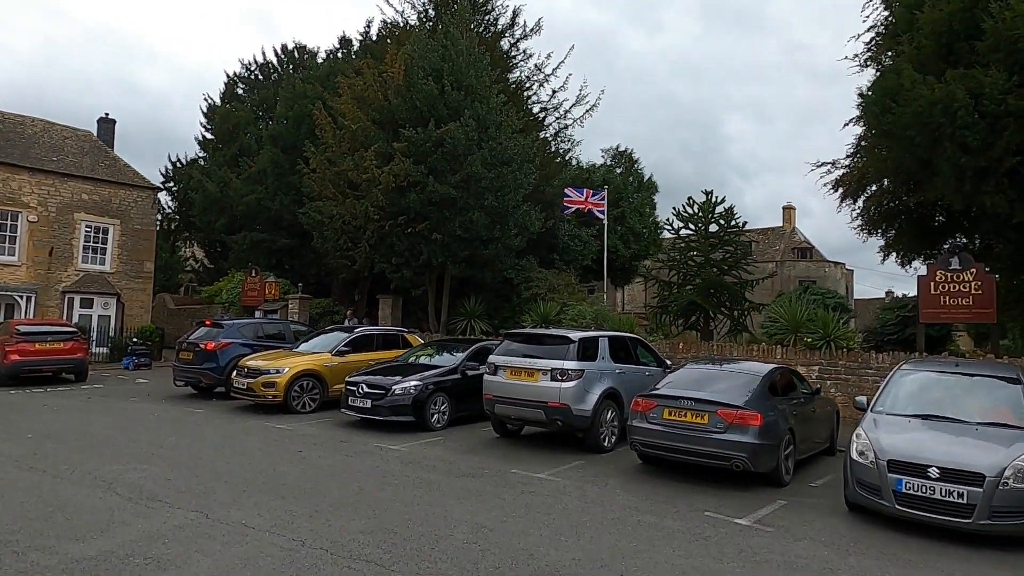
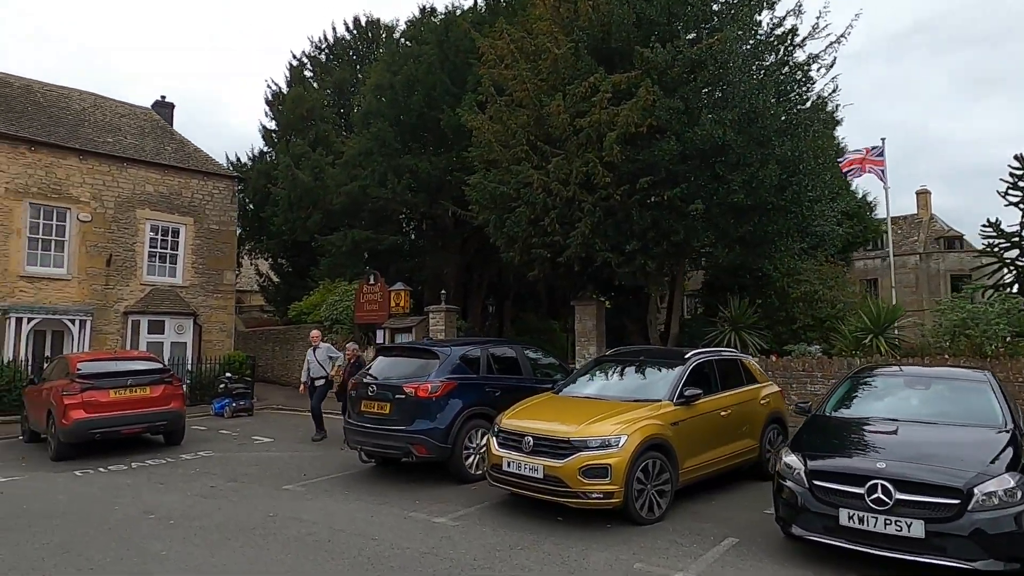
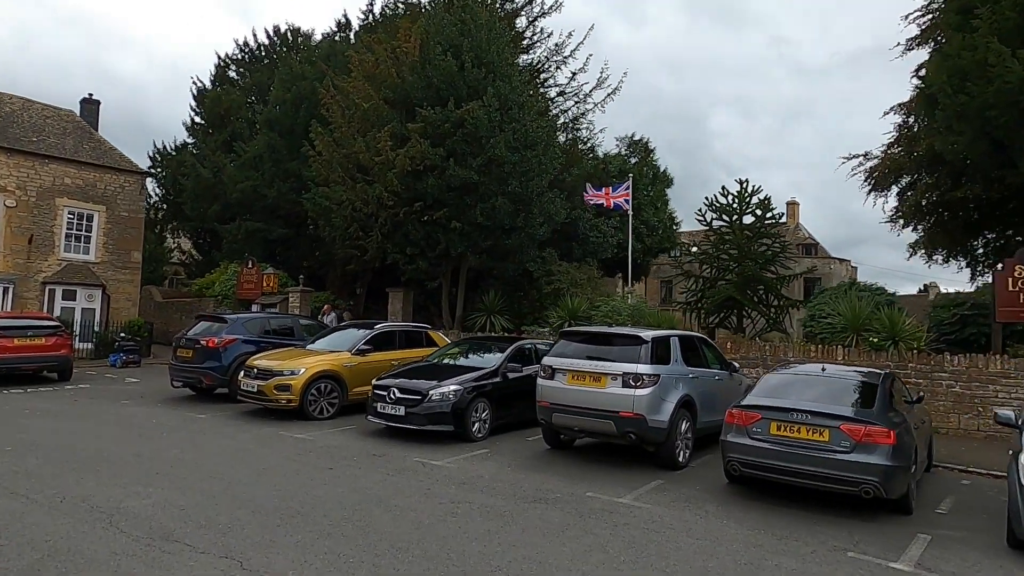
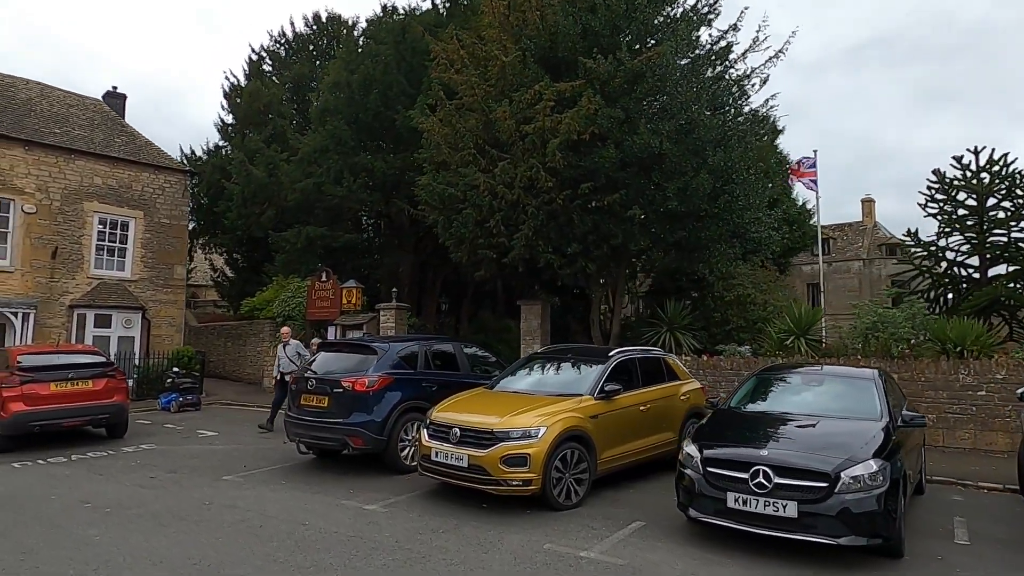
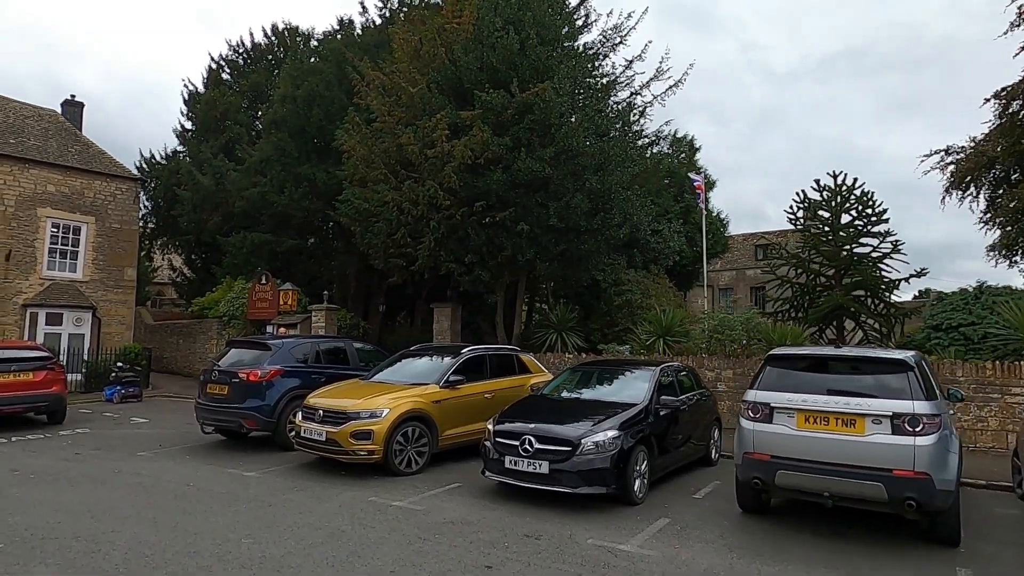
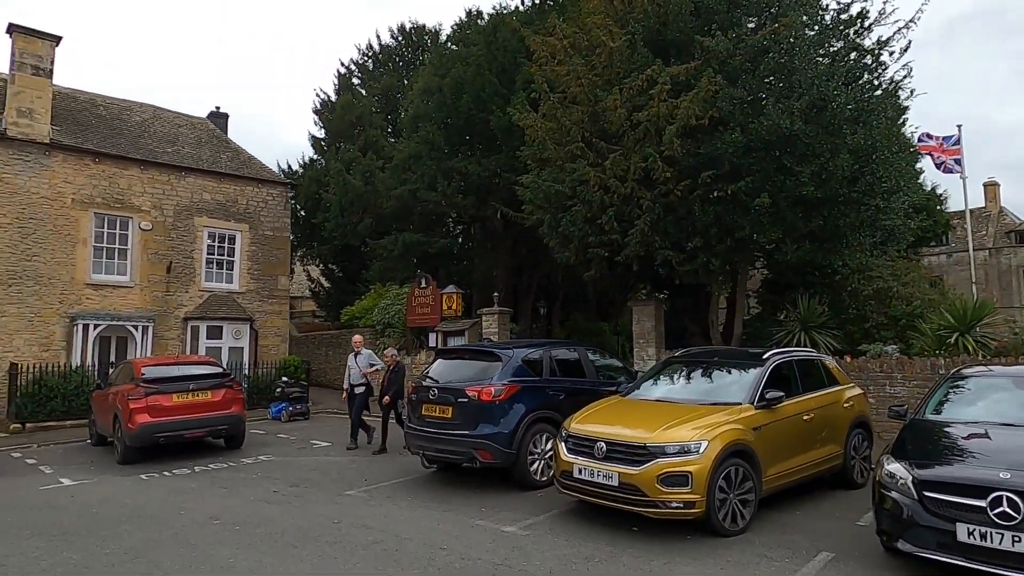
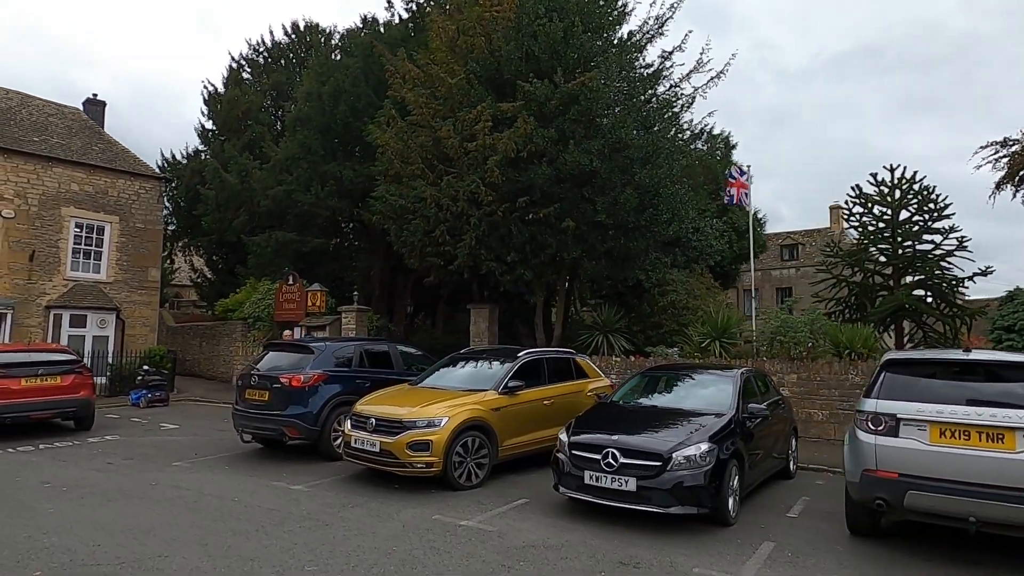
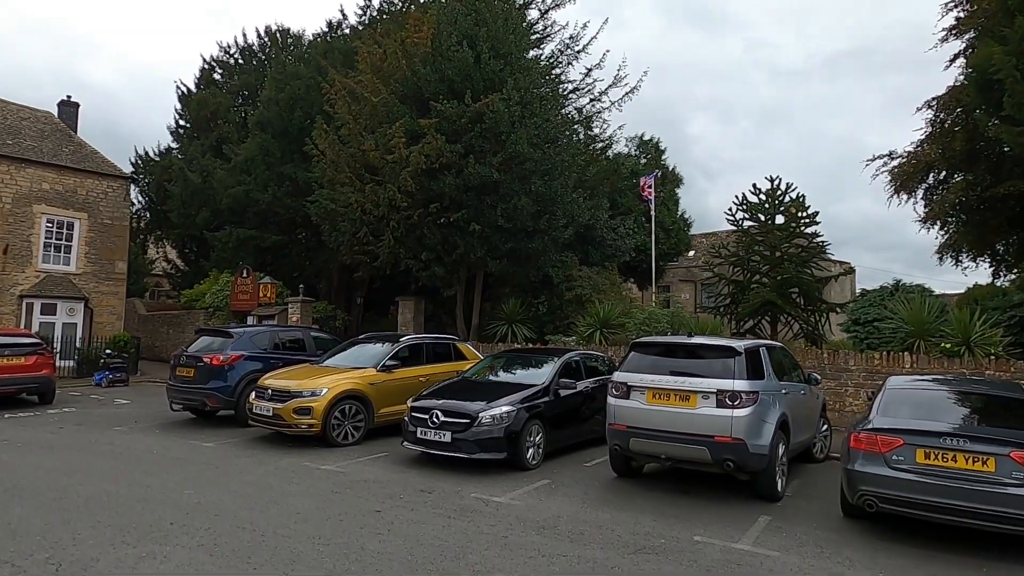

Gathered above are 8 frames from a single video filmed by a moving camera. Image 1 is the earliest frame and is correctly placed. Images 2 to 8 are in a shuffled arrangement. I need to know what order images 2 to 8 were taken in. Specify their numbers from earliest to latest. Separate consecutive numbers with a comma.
3, 8, 5, 7, 4, 2, 6
